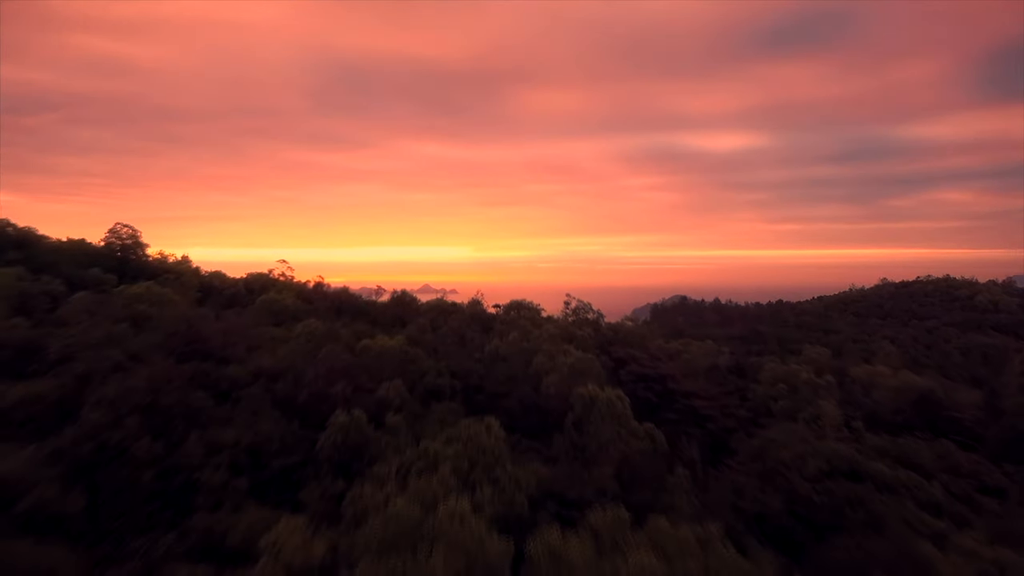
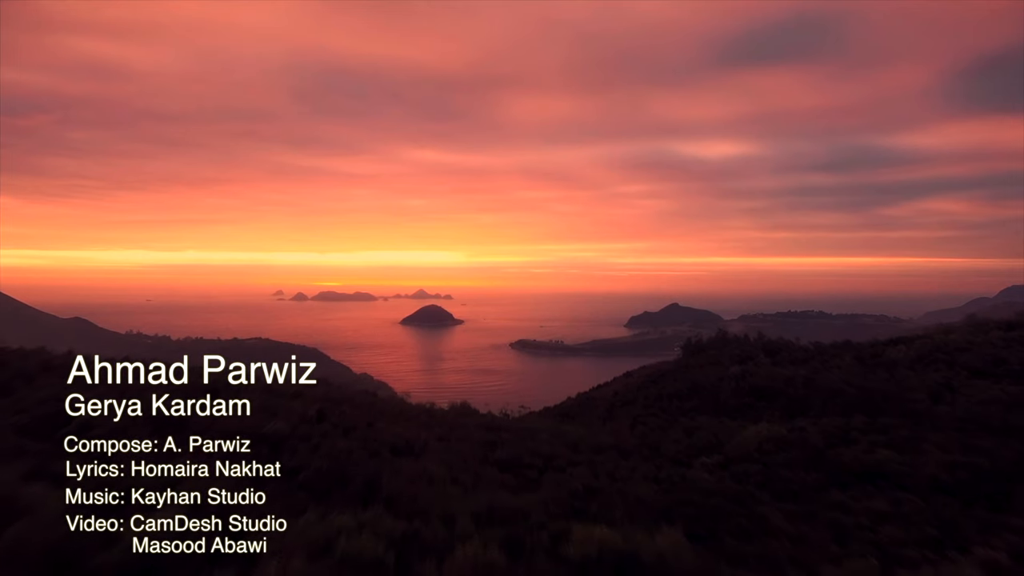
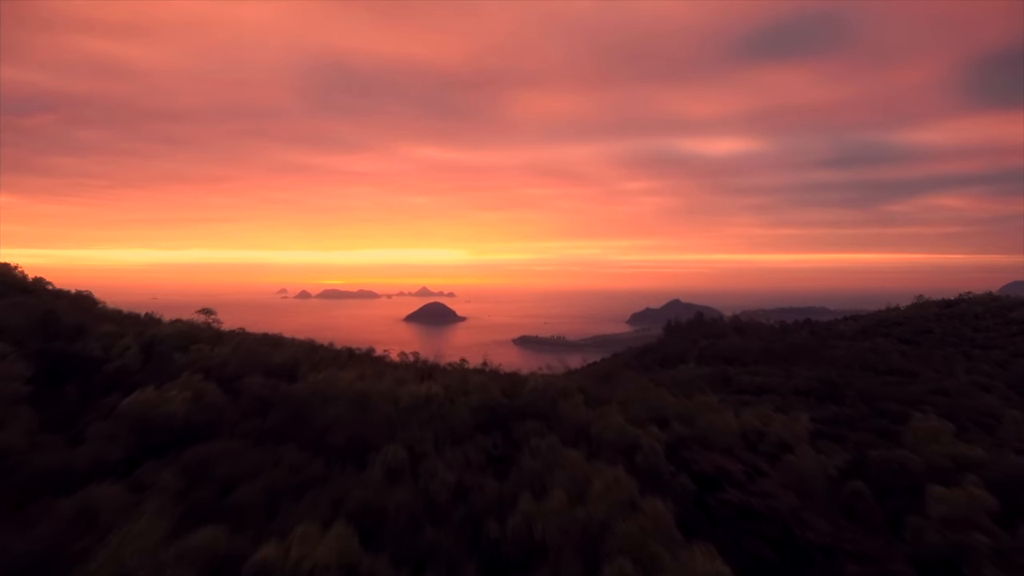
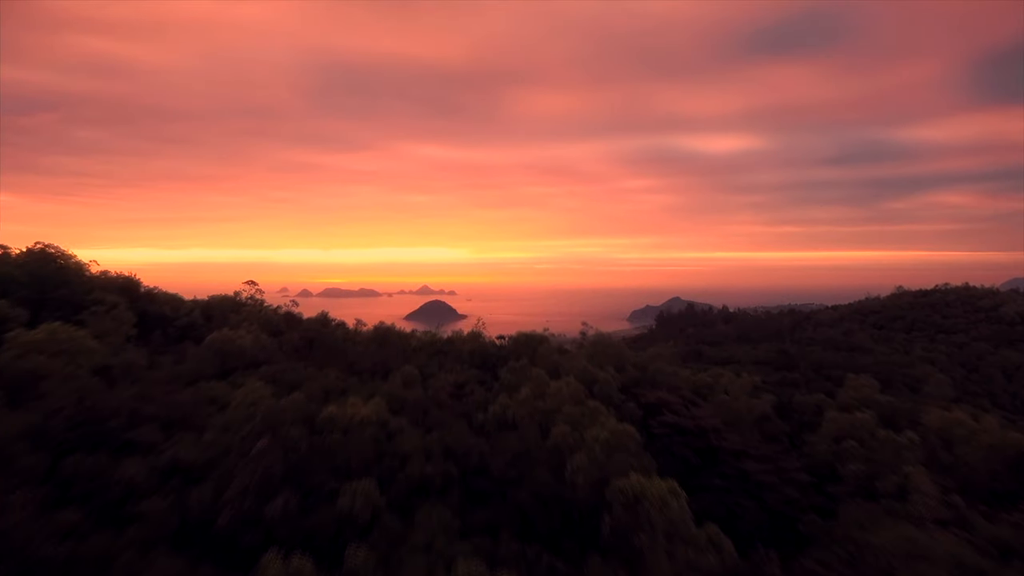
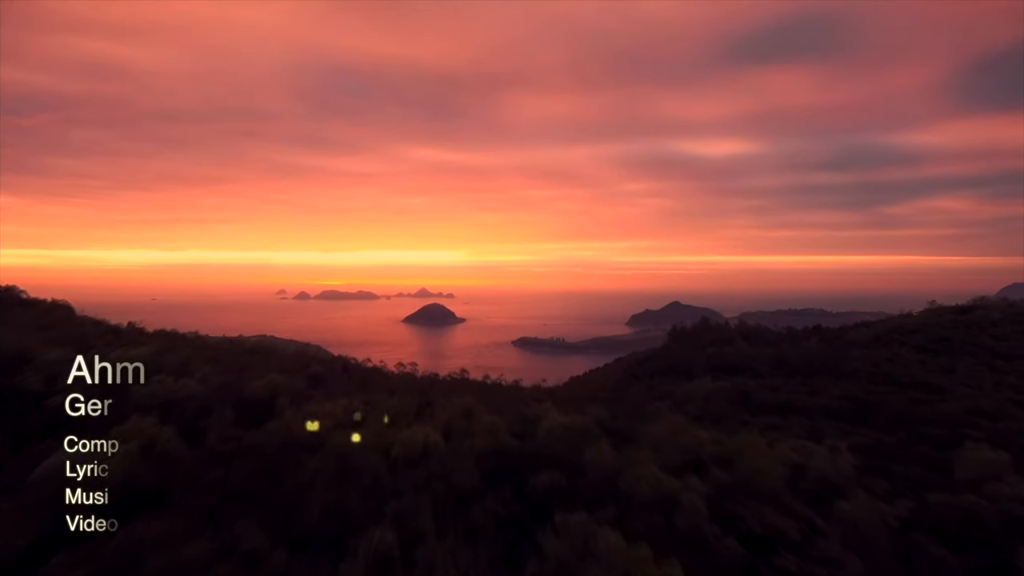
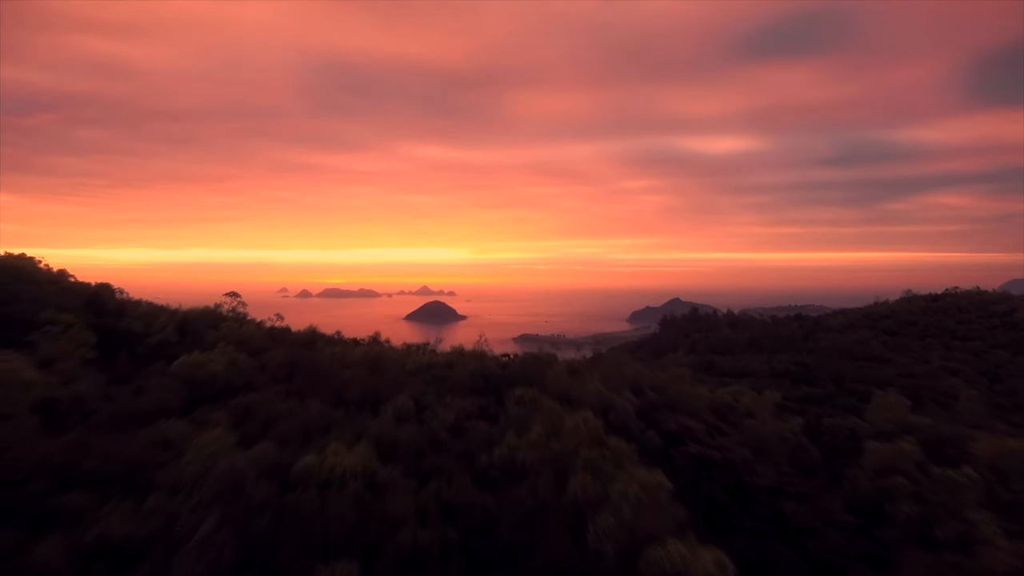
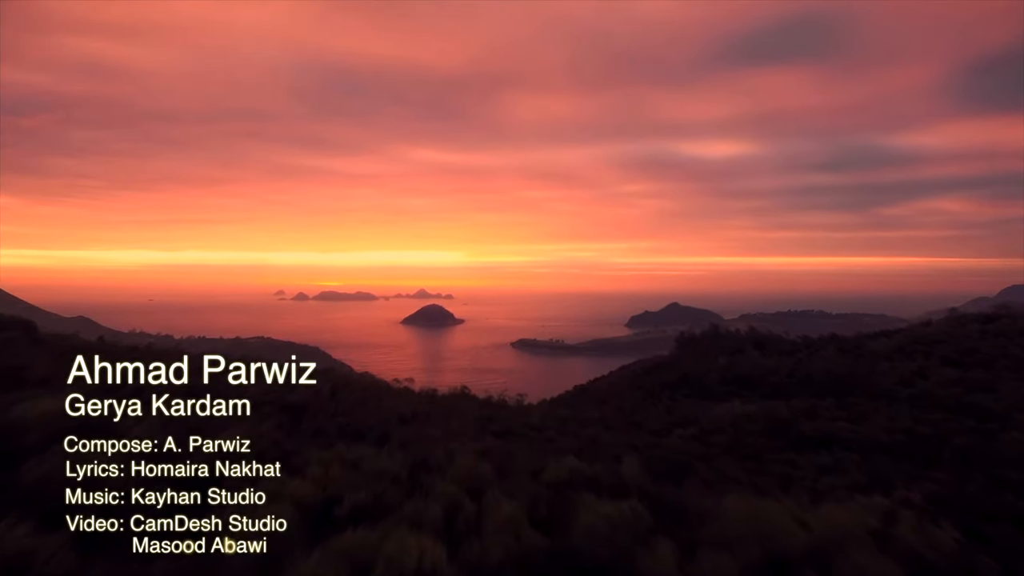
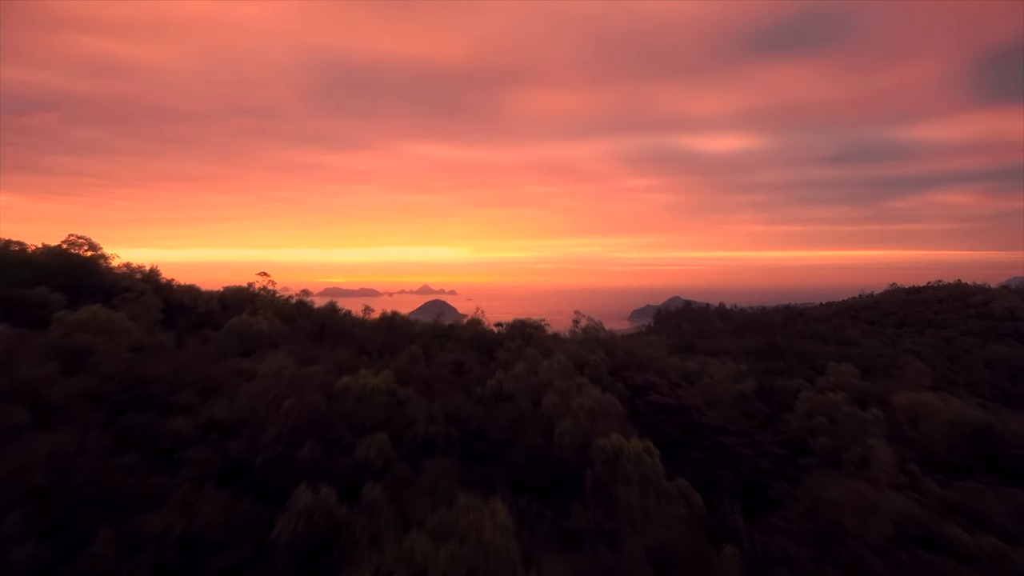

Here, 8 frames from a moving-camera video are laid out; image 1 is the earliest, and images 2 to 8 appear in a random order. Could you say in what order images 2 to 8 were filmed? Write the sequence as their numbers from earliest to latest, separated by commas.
8, 4, 6, 3, 5, 7, 2
